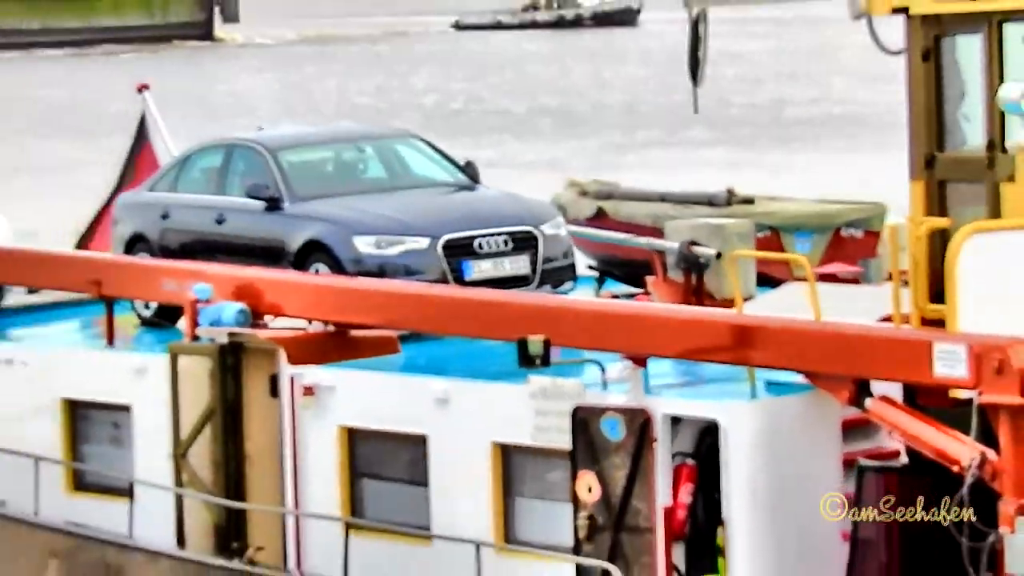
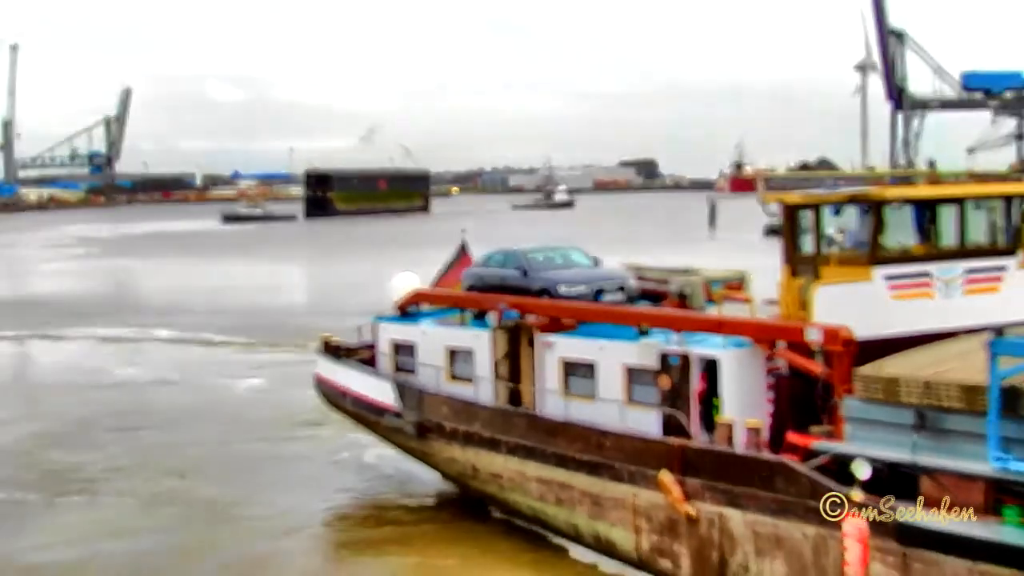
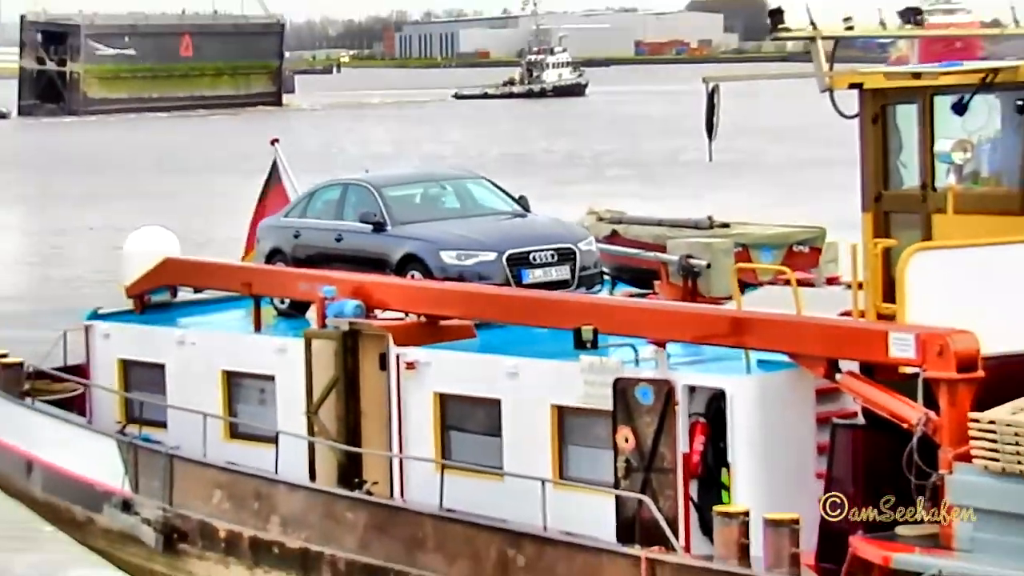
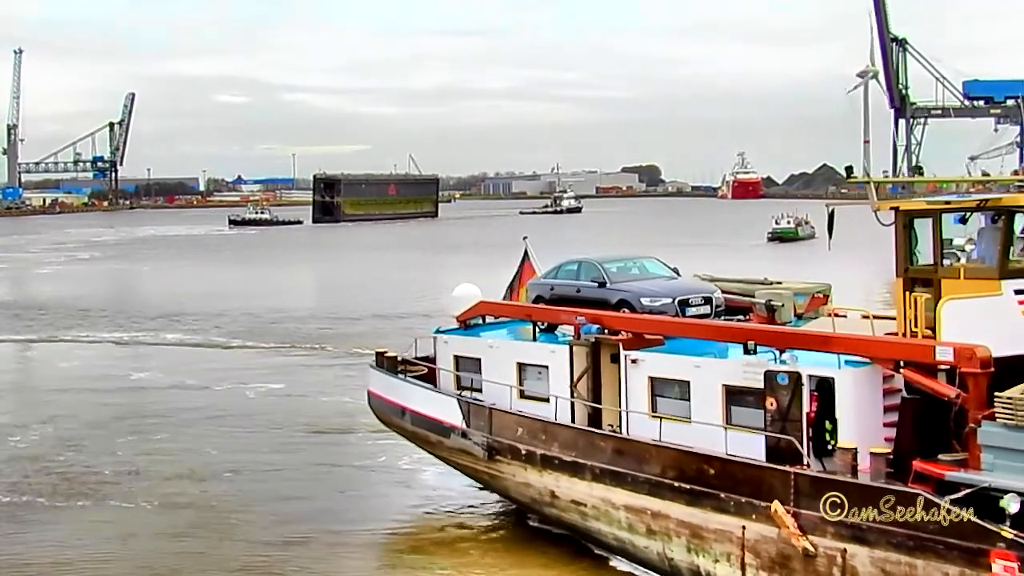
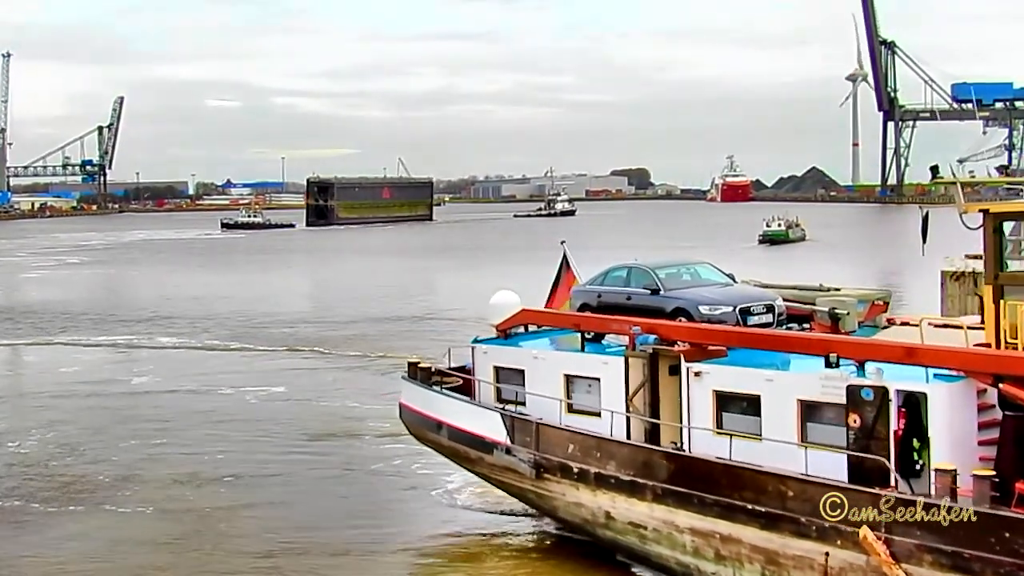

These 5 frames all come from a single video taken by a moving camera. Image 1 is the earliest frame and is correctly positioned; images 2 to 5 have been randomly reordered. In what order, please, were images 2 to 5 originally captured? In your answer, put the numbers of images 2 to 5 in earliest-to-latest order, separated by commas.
3, 2, 4, 5
